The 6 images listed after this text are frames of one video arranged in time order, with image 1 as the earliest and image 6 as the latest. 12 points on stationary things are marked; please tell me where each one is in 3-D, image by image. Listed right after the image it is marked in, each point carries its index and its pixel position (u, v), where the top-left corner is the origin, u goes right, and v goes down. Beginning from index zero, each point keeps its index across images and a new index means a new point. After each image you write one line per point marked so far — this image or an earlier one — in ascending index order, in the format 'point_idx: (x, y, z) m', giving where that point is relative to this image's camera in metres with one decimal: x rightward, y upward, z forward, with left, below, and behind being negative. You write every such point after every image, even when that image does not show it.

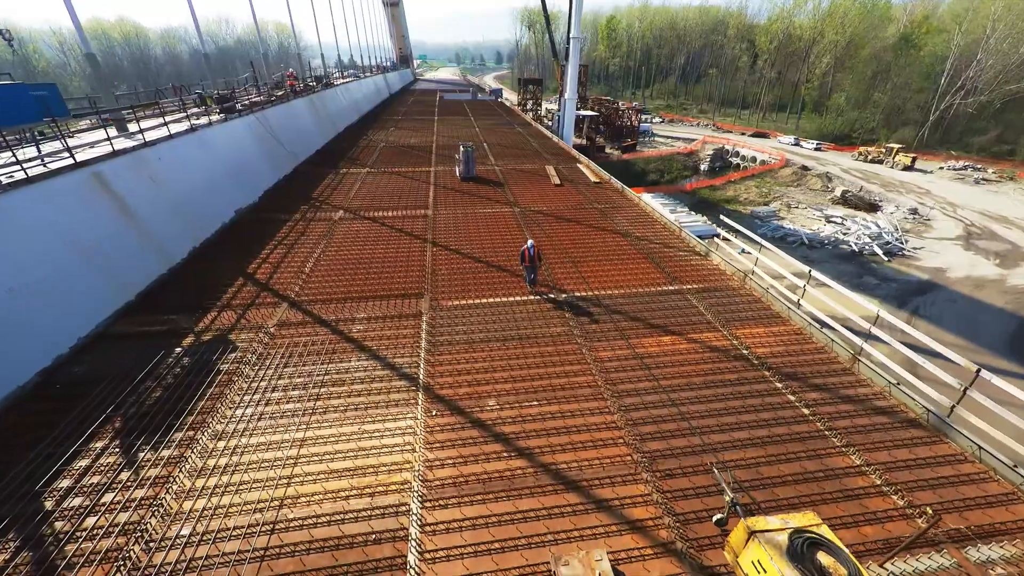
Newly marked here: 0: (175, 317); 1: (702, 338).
0: (-5.2, -0.4, +6.3) m
1: (+2.8, -0.8, +6.2) m
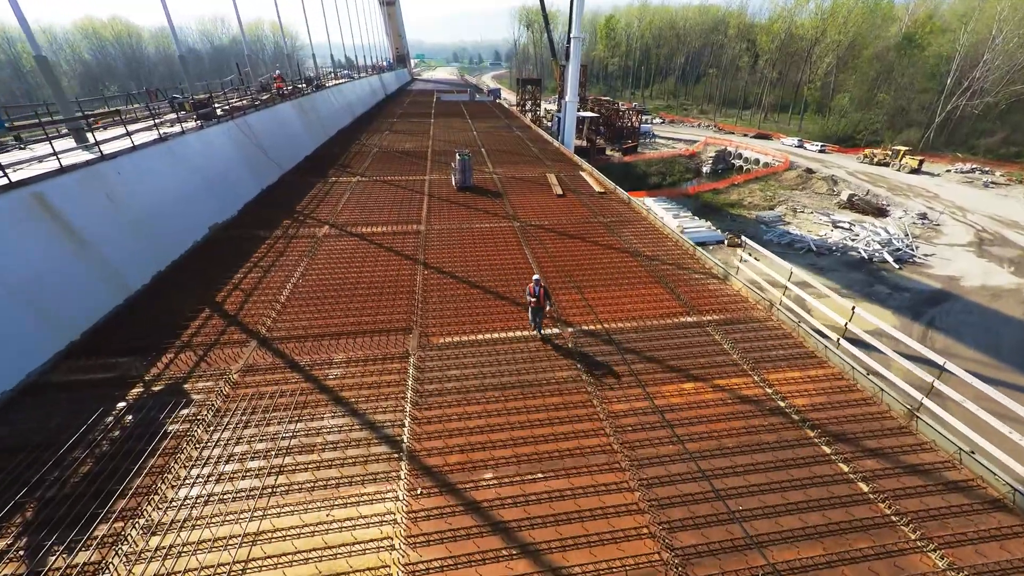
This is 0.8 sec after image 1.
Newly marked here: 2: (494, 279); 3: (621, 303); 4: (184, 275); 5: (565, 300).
0: (-5.2, -1.0, +5.4) m
1: (+2.8, -1.3, +5.4) m
2: (-0.4, +0.2, +7.9) m
3: (+1.9, -0.3, +7.2) m
4: (-6.0, +0.2, +7.5) m
5: (+0.9, -0.2, +7.3) m
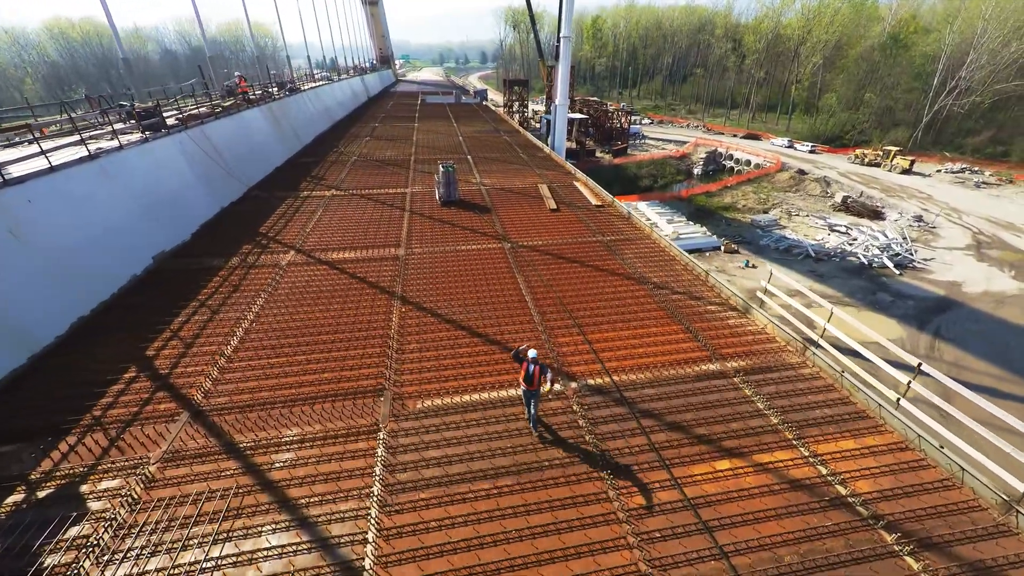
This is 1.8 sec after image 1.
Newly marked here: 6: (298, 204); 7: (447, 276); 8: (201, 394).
0: (-5.2, -1.7, +4.3) m
1: (+2.8, -1.9, +4.4) m
2: (-0.5, -0.5, +6.8) m
3: (+1.8, -0.9, +6.2) m
4: (-6.2, -0.5, +6.3) m
5: (+0.8, -0.8, +6.2) m
6: (-5.9, +2.4, +11.4) m
7: (-1.3, +0.2, +8.1) m
8: (-3.9, -1.3, +5.1) m
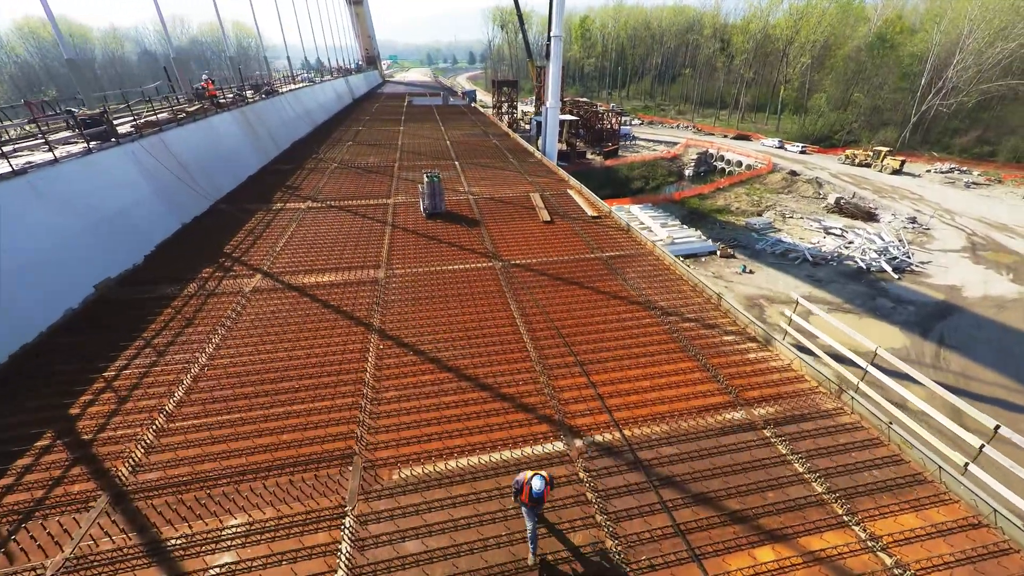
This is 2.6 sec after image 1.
0: (-5.3, -2.2, +3.3) m
1: (+2.8, -2.3, +3.6) m
2: (-0.6, -1.0, +6.0) m
3: (+1.7, -1.3, +5.4) m
4: (-6.3, -1.1, +5.3) m
5: (+0.7, -1.3, +5.4) m
6: (-6.2, +1.8, +10.4) m
7: (-1.4, -0.3, +7.2) m
8: (-4.0, -1.8, +4.2) m
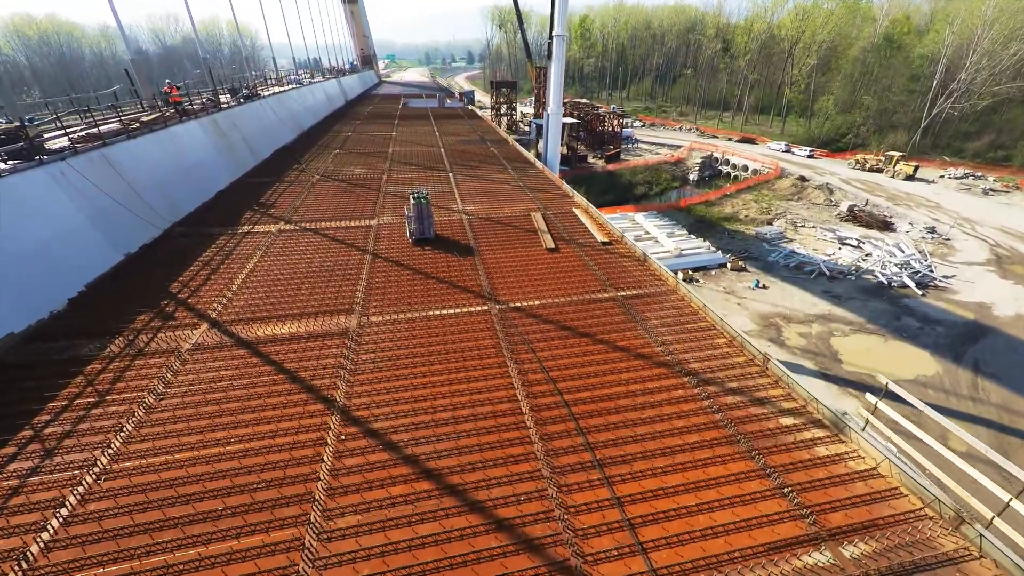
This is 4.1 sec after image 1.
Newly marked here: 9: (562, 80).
0: (-5.3, -3.1, +1.9) m
1: (+2.8, -3.1, +2.2) m
2: (-0.6, -1.8, +4.6) m
3: (+1.7, -2.2, +4.1) m
4: (-6.3, -1.9, +4.0) m
5: (+0.7, -2.1, +4.1) m
6: (-6.2, +1.0, +9.0) m
7: (-1.4, -1.1, +5.8) m
8: (-4.0, -2.7, +2.8) m
9: (+2.3, +9.5, +18.6) m
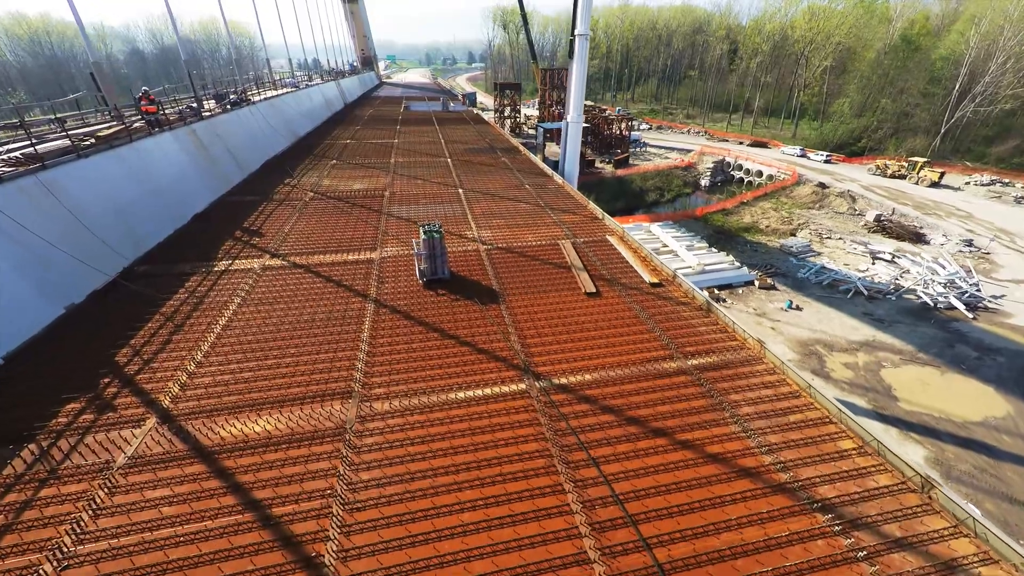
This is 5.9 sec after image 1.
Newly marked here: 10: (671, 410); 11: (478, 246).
0: (-4.6, -4.0, +0.3) m
1: (+3.4, -4.1, +0.6) m
2: (0.0, -2.8, +2.9) m
3: (+2.3, -3.1, +2.4) m
4: (-5.6, -2.9, +2.3) m
5: (+1.3, -3.1, +2.4) m
6: (-5.6, 0.0, +7.4) m
7: (-0.8, -2.1, +4.2) m
8: (-3.3, -3.7, +1.2) m
9: (+2.9, +8.5, +17.0) m
10: (+2.0, -1.5, +5.2) m
11: (-0.7, +1.0, +9.3) m
